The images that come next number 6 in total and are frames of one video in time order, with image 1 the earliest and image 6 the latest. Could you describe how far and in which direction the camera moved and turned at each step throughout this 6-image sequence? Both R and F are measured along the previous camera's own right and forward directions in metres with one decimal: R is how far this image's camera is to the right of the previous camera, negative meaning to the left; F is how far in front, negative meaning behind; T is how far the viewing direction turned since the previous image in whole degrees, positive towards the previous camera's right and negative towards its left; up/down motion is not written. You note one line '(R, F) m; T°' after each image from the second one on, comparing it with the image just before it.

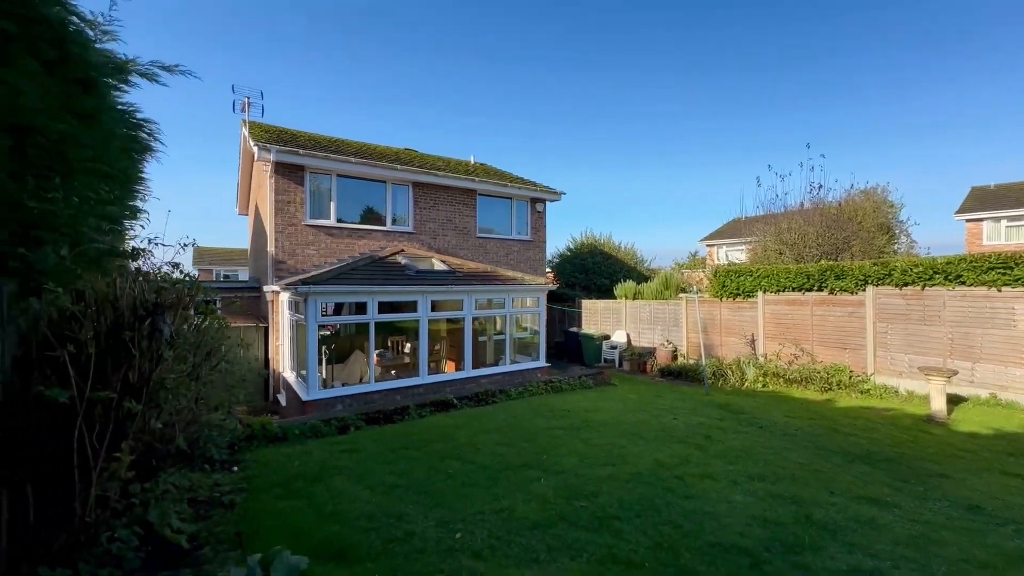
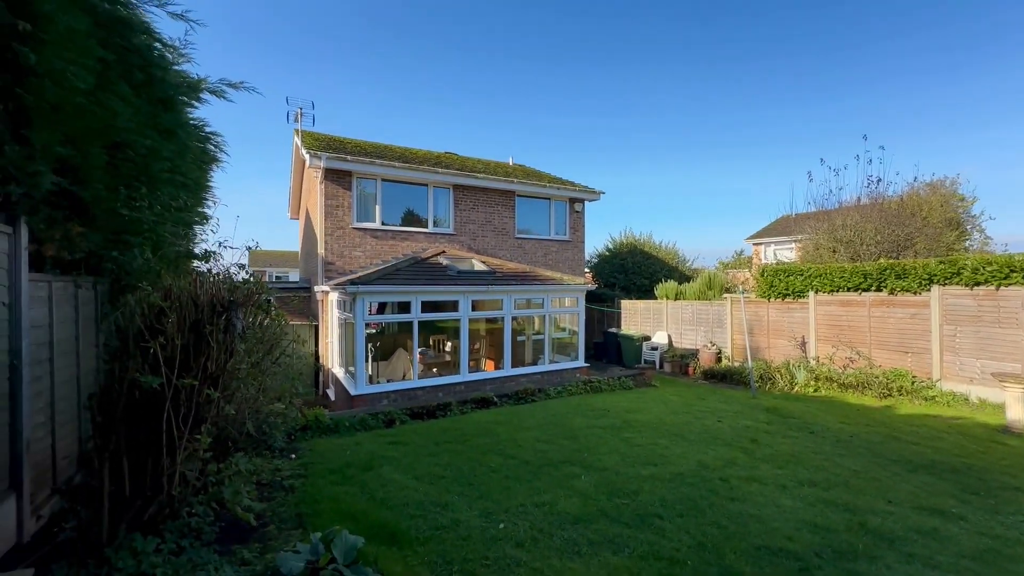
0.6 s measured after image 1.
(0.0, -0.1) m; -5°
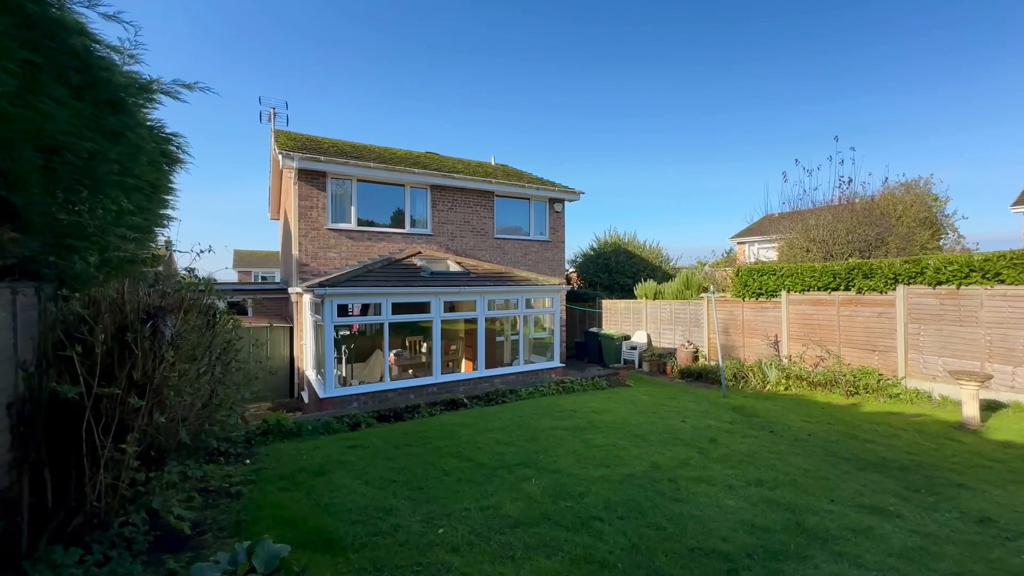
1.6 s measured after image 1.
(+0.5, 0.0) m; +1°
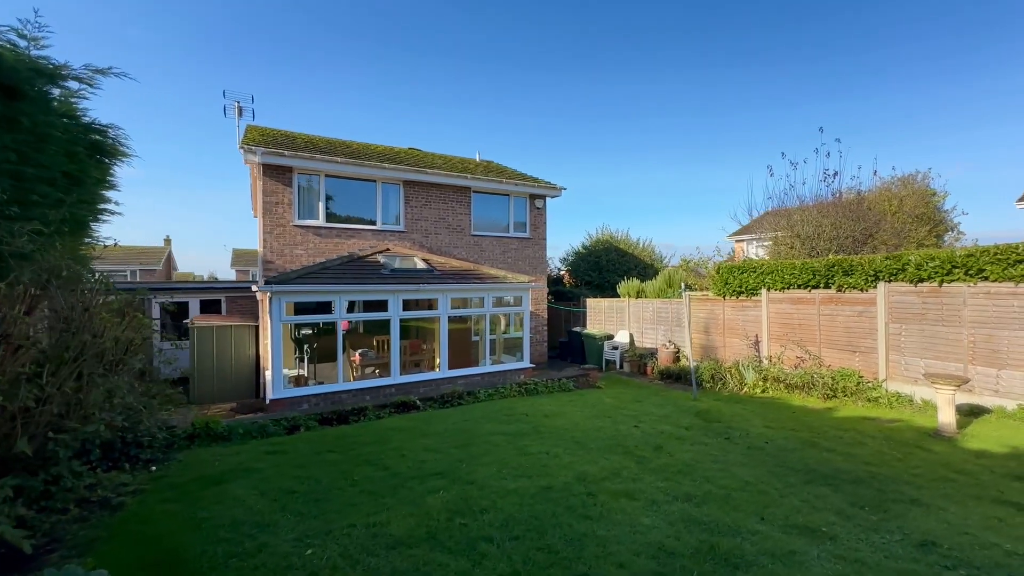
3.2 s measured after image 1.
(+1.2, +0.5) m; -1°
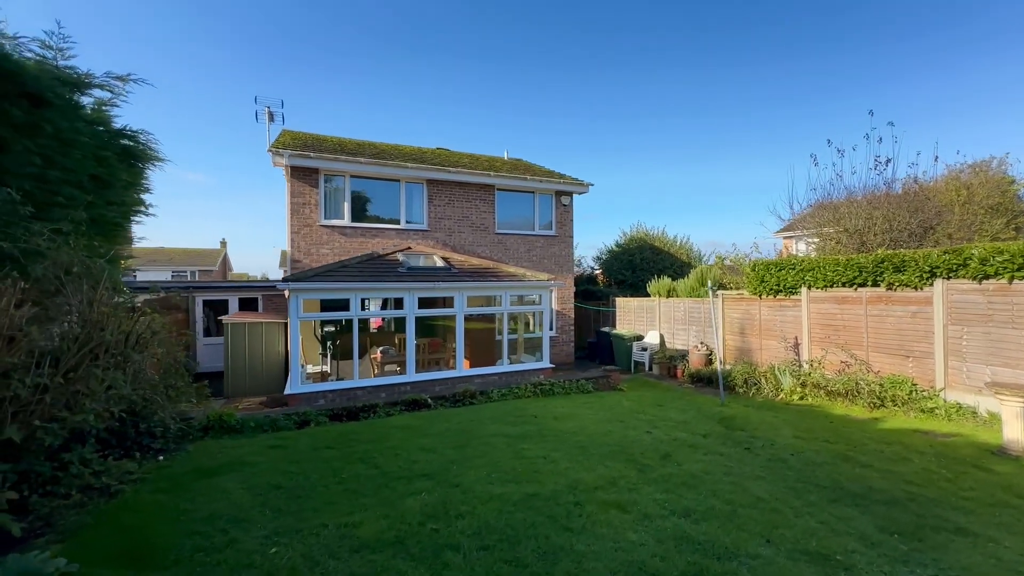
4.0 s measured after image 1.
(+0.6, +0.3) m; -5°
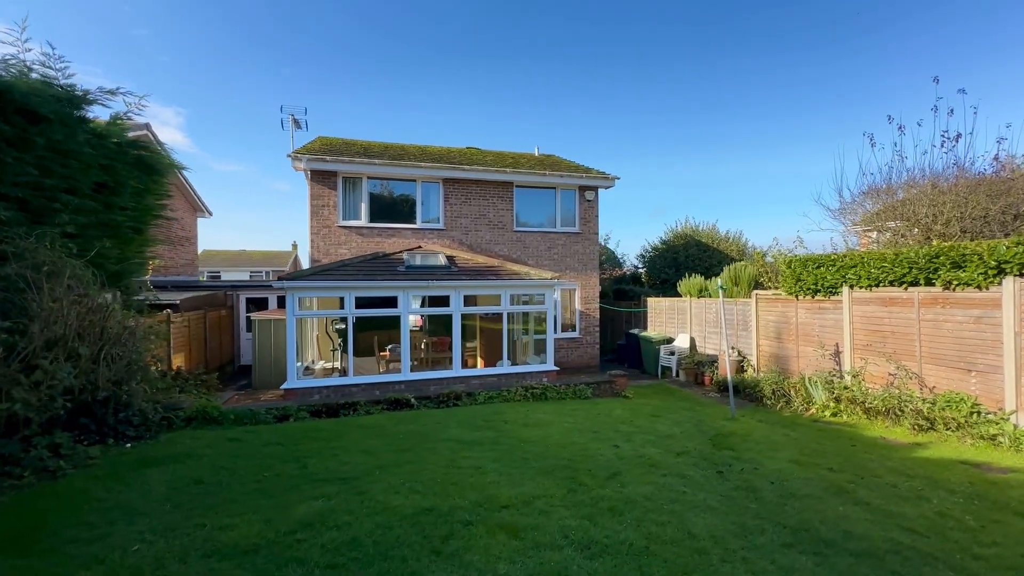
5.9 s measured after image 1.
(+1.8, +0.6) m; -9°
